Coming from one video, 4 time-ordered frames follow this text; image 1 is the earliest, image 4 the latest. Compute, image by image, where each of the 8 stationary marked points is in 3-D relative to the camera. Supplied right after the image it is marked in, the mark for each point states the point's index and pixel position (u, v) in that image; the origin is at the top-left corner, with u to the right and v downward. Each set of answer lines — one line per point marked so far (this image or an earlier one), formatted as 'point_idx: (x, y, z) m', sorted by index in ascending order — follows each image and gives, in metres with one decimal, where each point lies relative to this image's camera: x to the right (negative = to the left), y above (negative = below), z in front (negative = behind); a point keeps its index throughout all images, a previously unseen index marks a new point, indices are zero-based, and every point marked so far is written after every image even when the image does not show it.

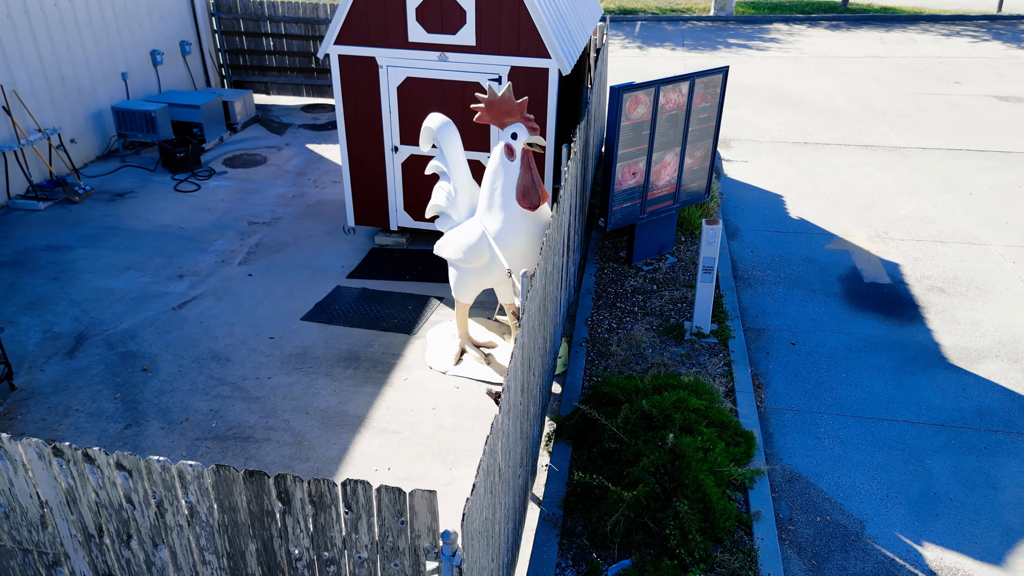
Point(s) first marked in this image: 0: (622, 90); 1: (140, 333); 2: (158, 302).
0: (+0.9, +1.6, +6.1) m
1: (-3.4, -0.4, +6.9) m
2: (-3.5, -0.1, +7.4) m
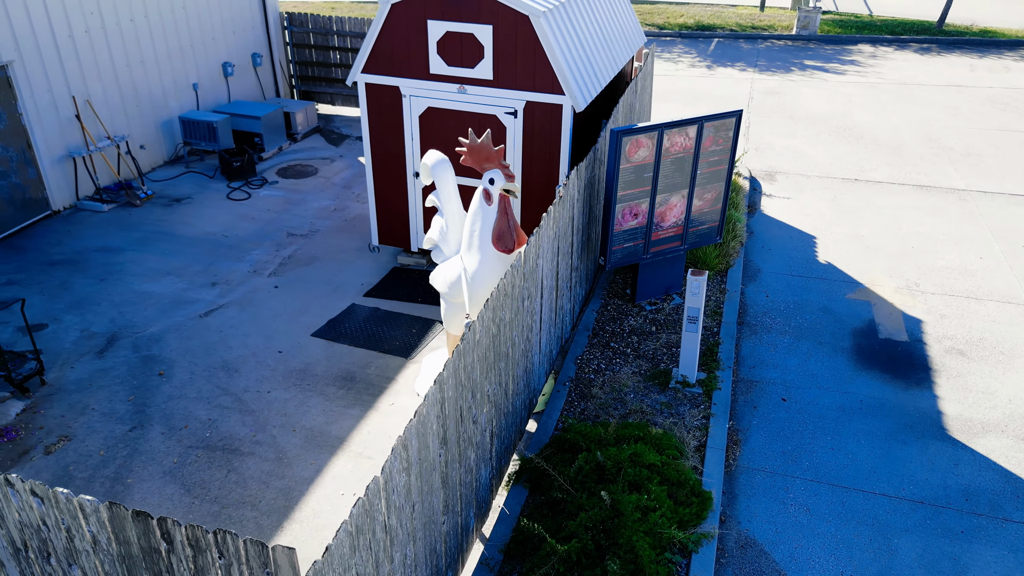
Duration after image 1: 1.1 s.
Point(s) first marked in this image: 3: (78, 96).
0: (+0.9, +1.3, +6.1) m
1: (-3.4, -0.5, +7.4) m
2: (-3.4, -0.2, +7.9) m
3: (-5.7, +2.5, +9.9) m
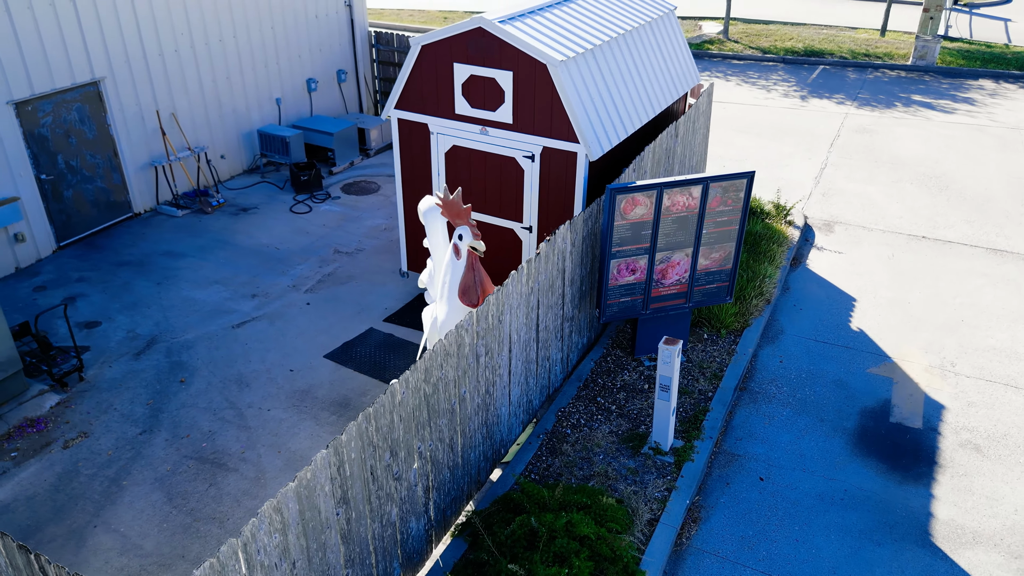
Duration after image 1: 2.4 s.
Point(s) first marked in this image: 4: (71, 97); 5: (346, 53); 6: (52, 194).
0: (+0.8, +0.8, +6.0) m
1: (-3.4, -0.6, +8.0) m
2: (-3.3, -0.3, +8.5) m
3: (-5.0, +2.6, +10.8) m
4: (-5.6, +2.4, +9.5) m
5: (-3.1, +4.4, +14.0) m
6: (-5.9, +1.2, +9.6) m
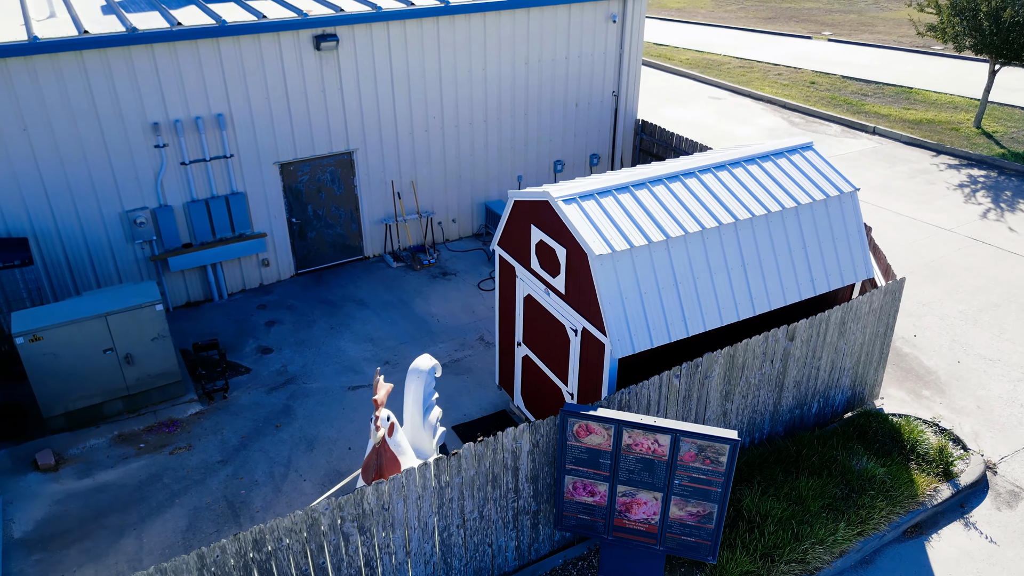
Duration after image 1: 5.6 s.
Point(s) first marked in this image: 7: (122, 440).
0: (+0.4, -1.0, +5.8) m
1: (-2.6, -1.4, +9.6) m
2: (-2.2, -1.2, +10.0) m
3: (-1.8, +1.9, +12.6) m
4: (-2.9, +2.0, +11.8) m
5: (+1.8, +2.9, +14.4) m
6: (-3.4, +0.9, +12.1) m
7: (-4.5, -1.8, +8.7) m
